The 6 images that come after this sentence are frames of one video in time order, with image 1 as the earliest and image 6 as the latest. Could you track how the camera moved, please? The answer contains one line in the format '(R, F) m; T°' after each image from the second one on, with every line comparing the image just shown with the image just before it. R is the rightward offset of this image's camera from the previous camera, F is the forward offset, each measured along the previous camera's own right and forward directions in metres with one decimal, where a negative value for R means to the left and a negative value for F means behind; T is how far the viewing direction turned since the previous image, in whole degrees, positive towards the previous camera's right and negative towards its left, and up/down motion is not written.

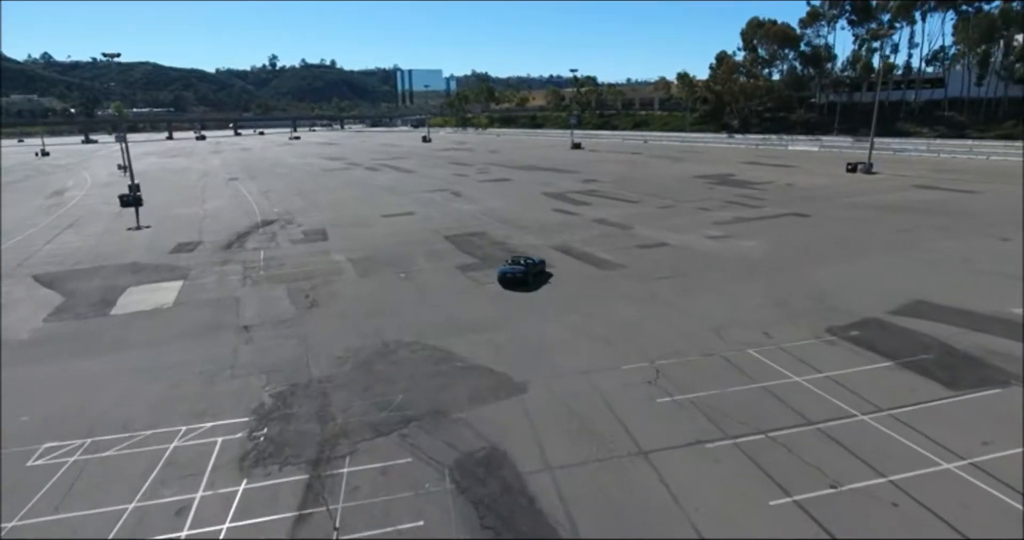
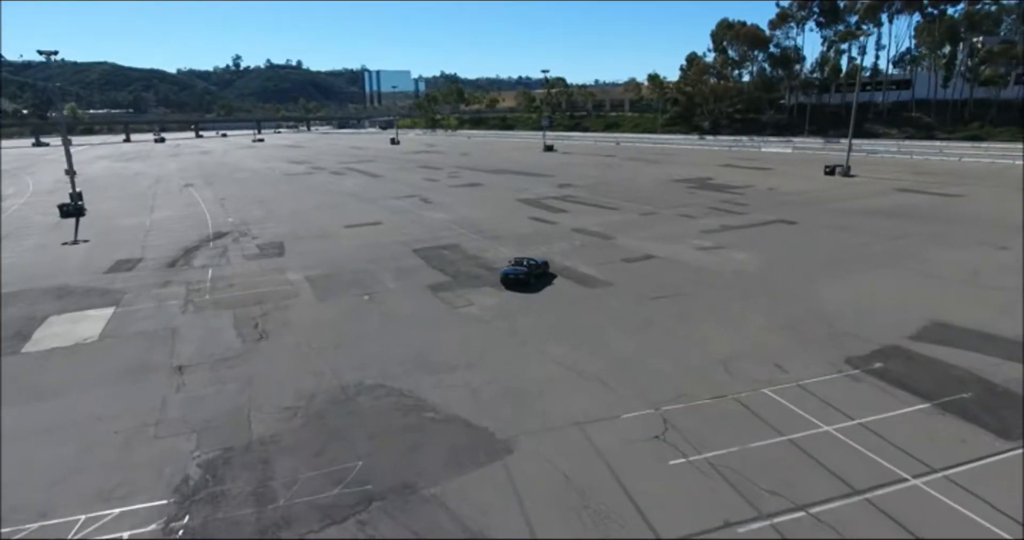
(-0.1, +2.0) m; +3°
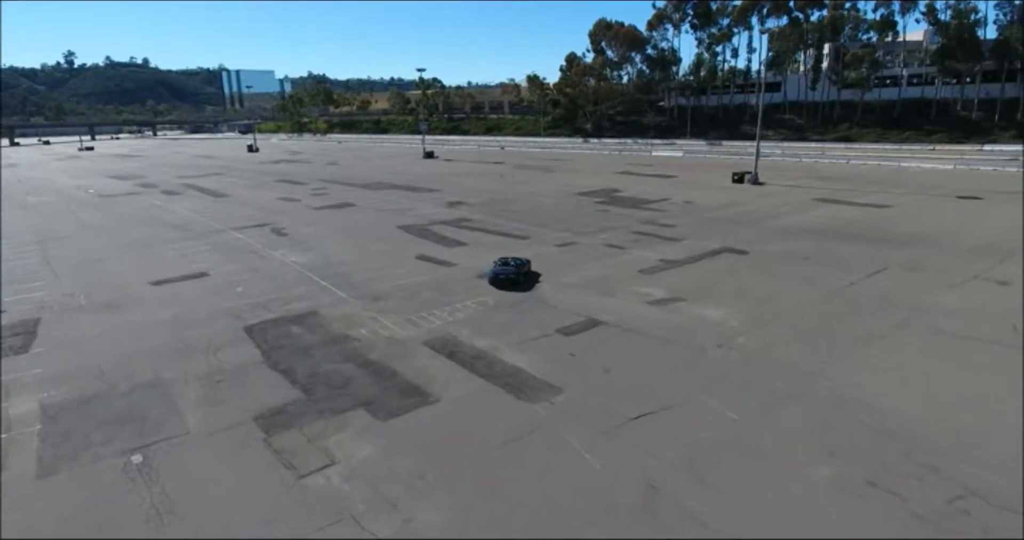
(0.0, +7.2) m; +11°
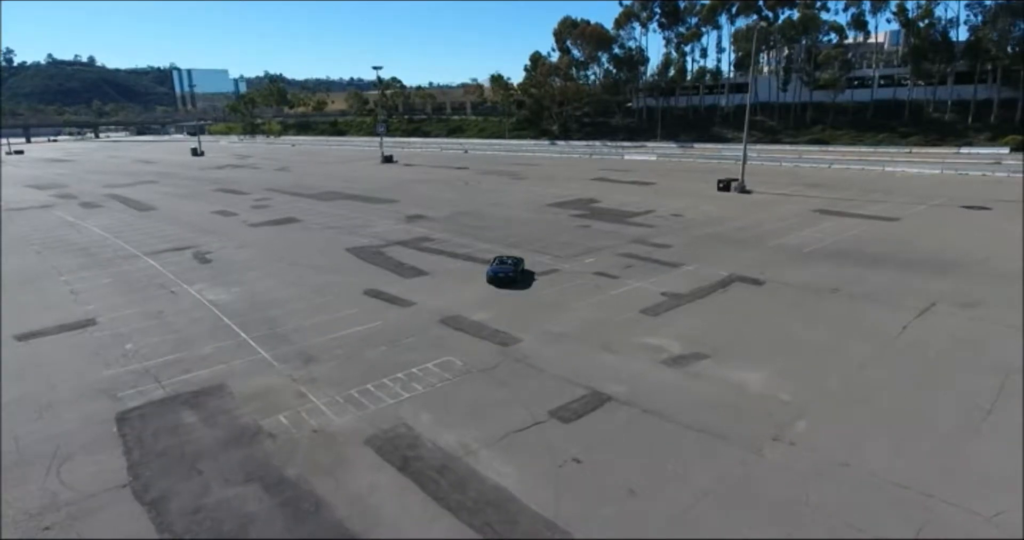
(-0.2, +4.2) m; +3°
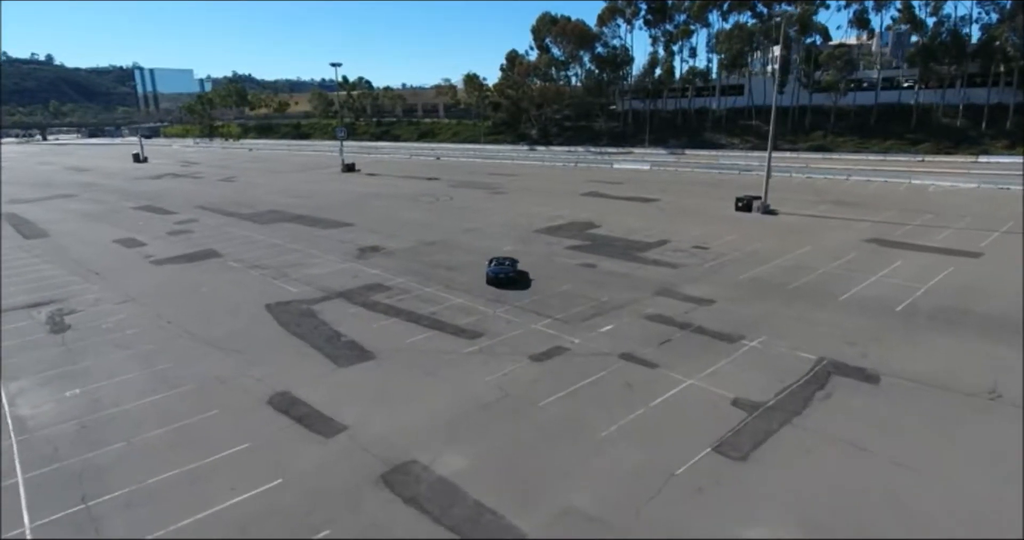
(-0.3, +6.9) m; +2°
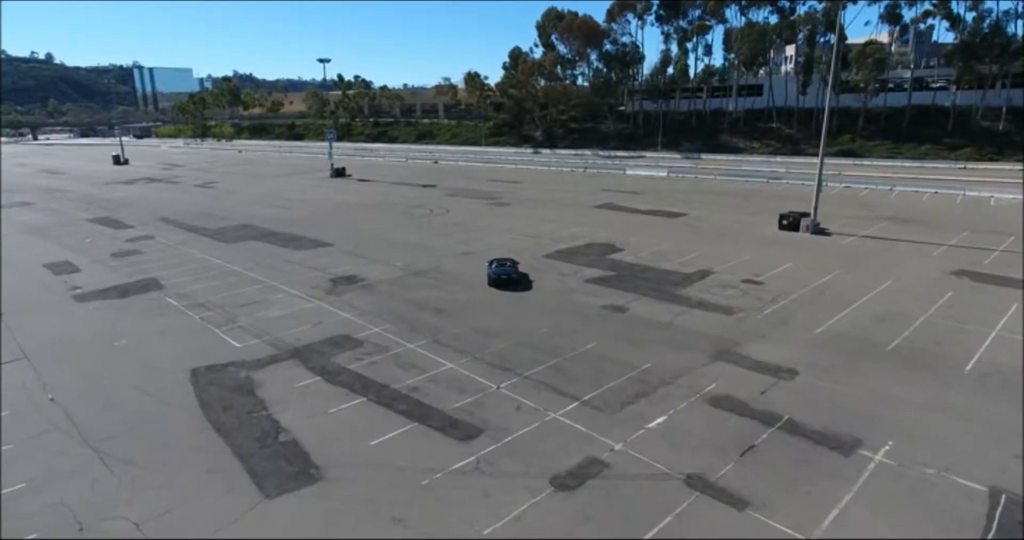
(-0.2, +4.9) m; 0°
